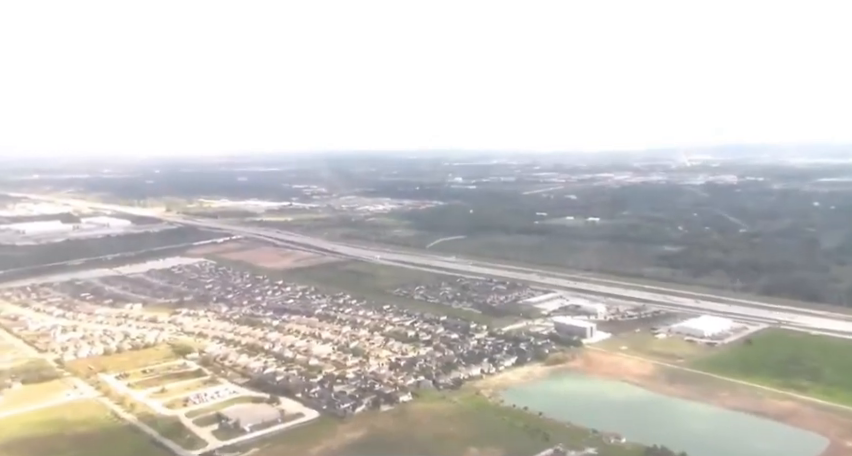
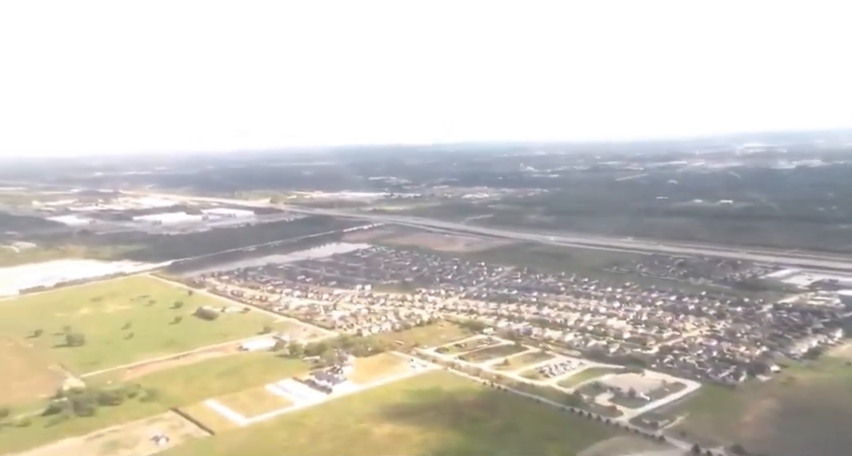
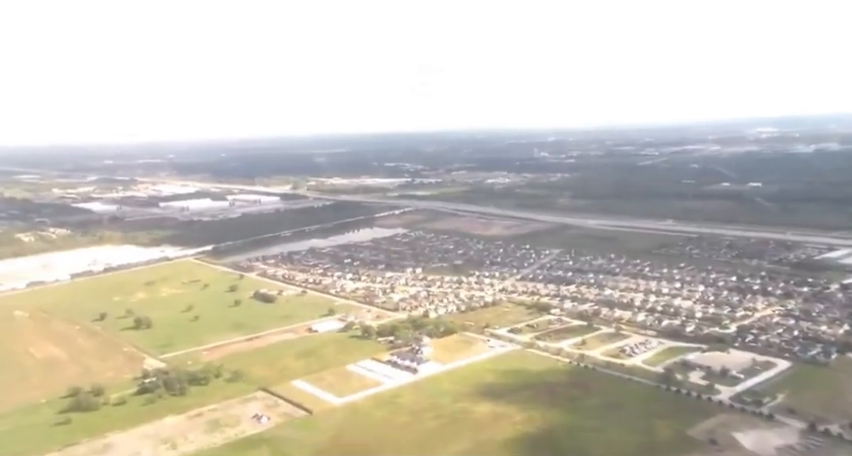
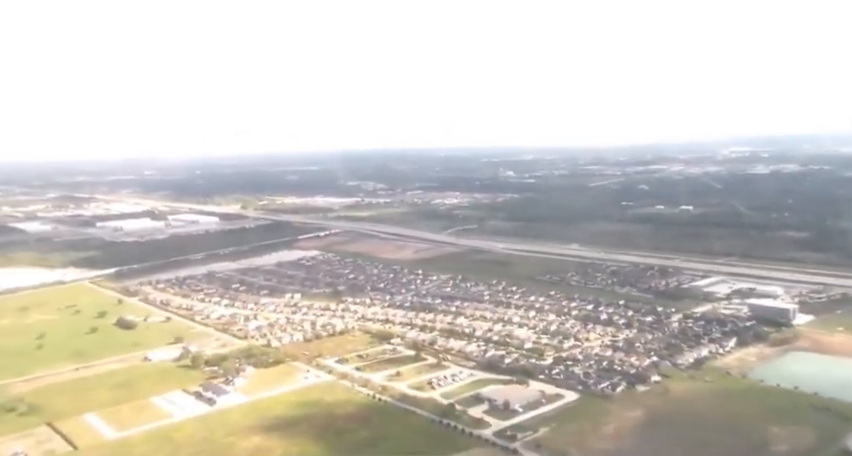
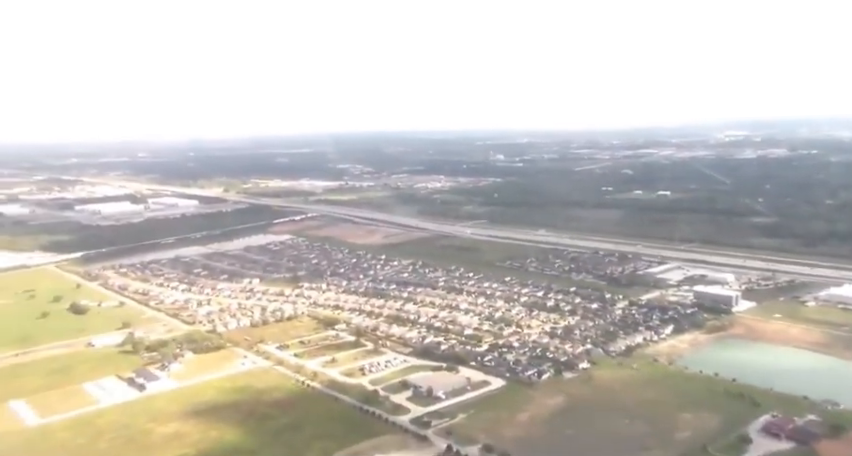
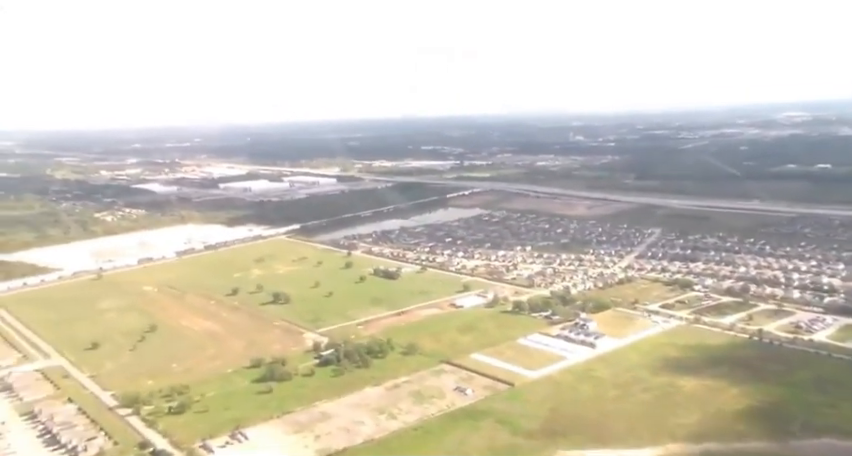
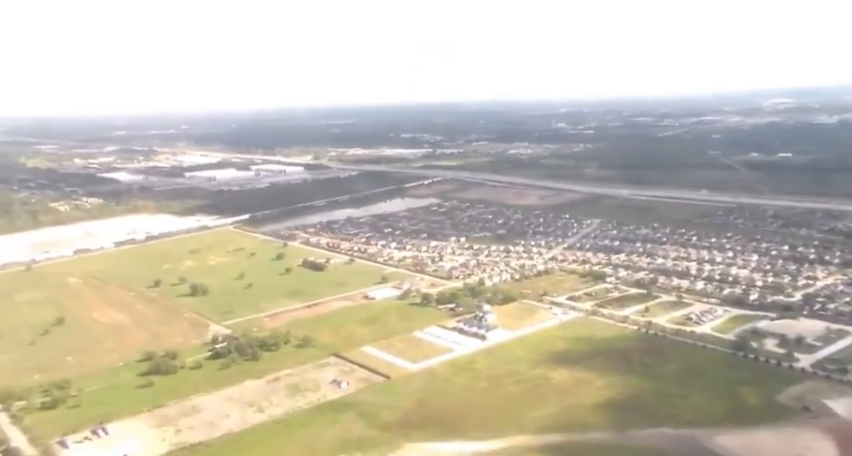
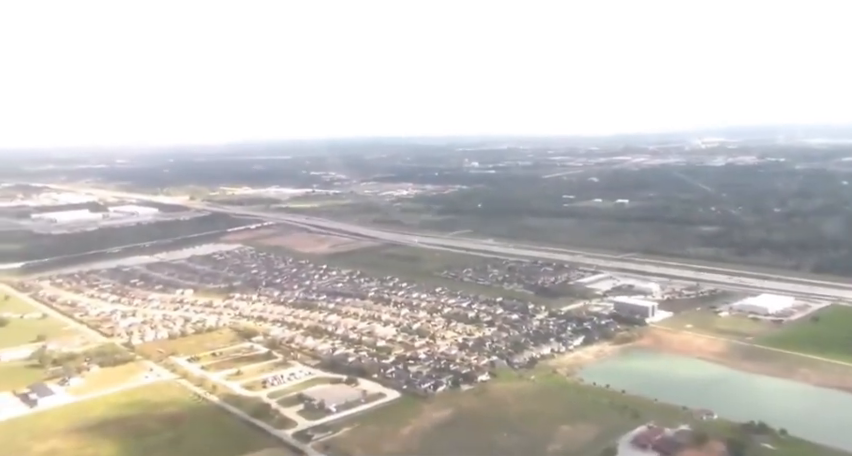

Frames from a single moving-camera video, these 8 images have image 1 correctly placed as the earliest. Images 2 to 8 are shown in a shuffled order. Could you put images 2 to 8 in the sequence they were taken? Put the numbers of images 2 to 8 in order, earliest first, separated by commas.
8, 5, 4, 2, 3, 7, 6
